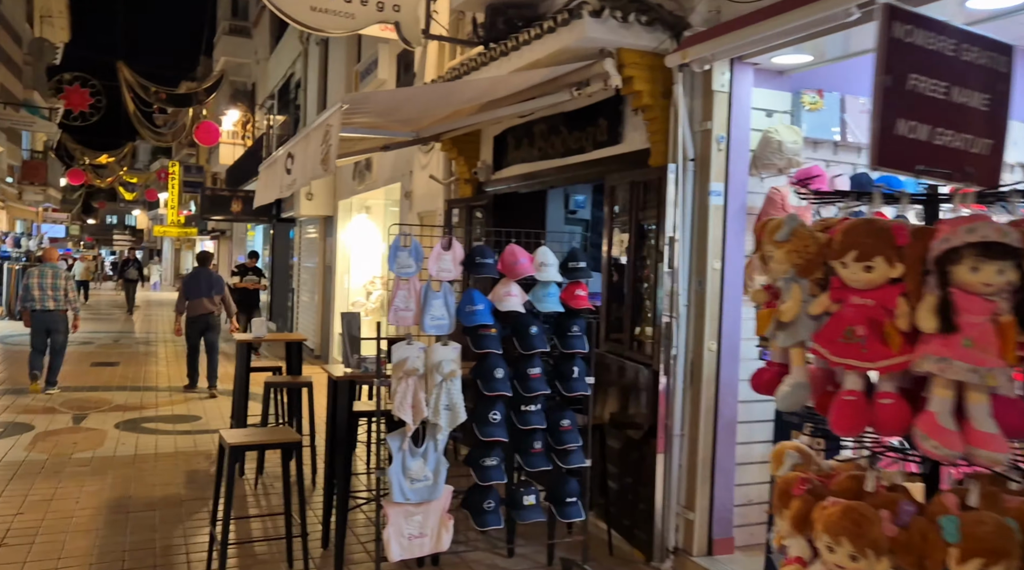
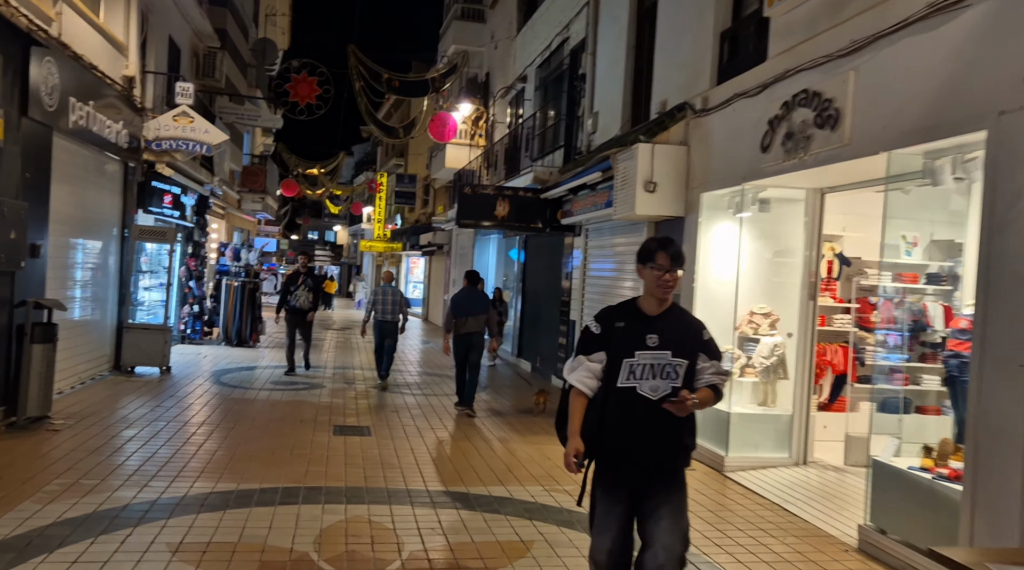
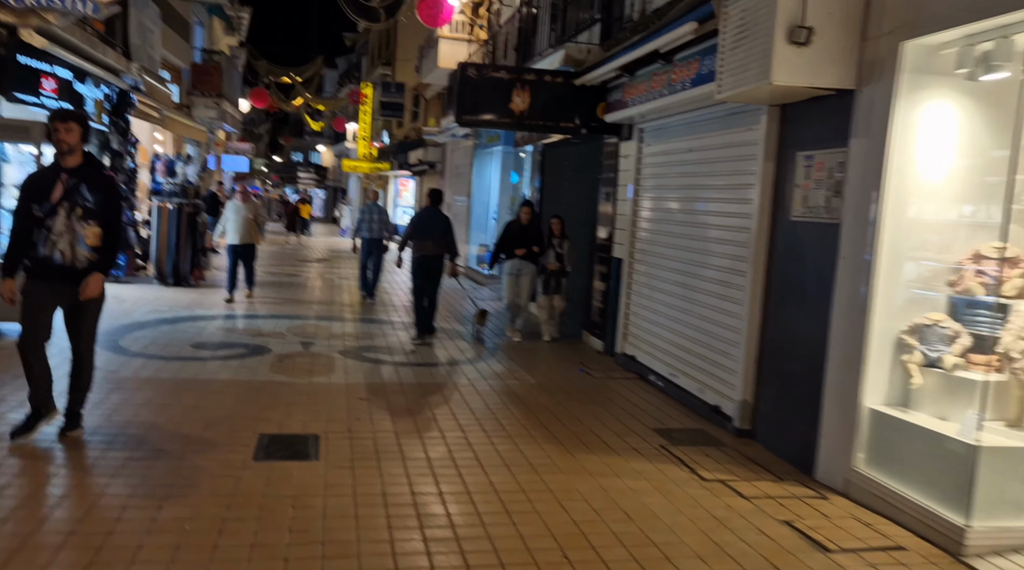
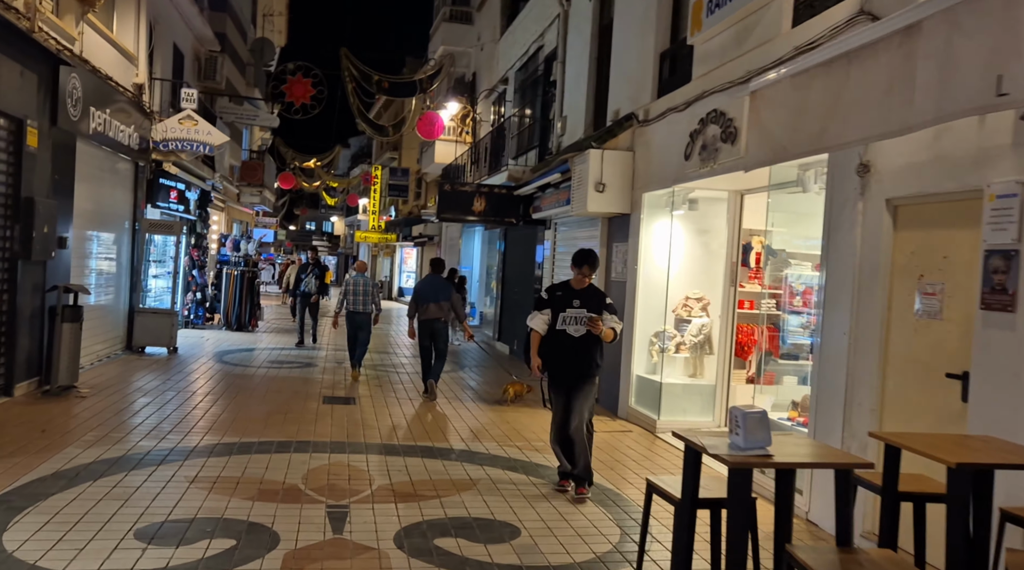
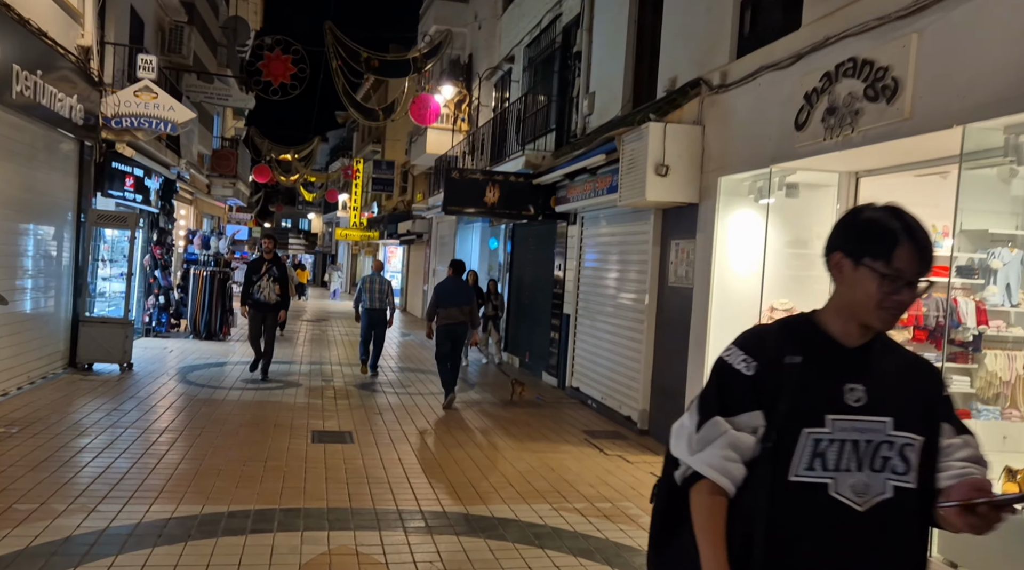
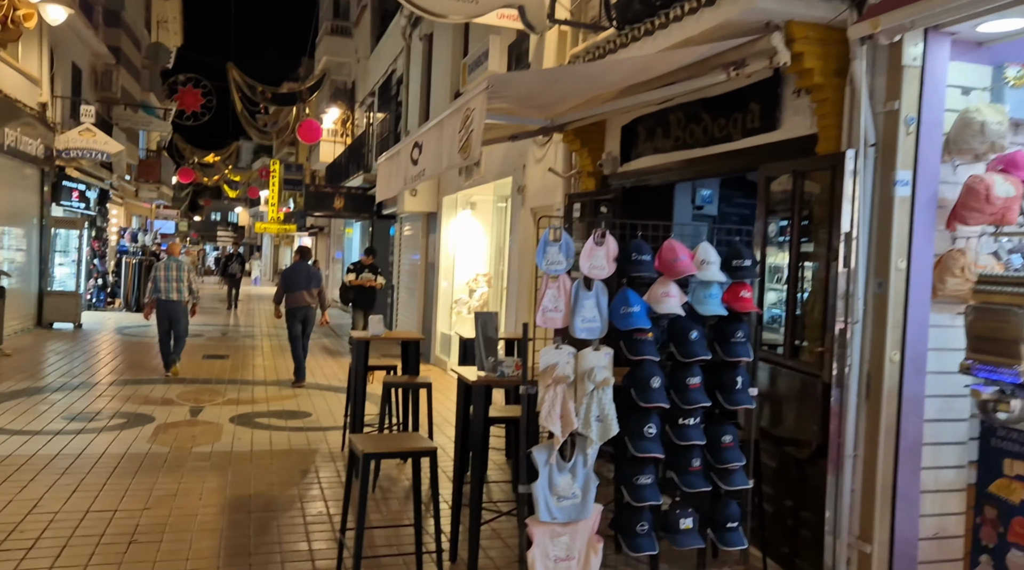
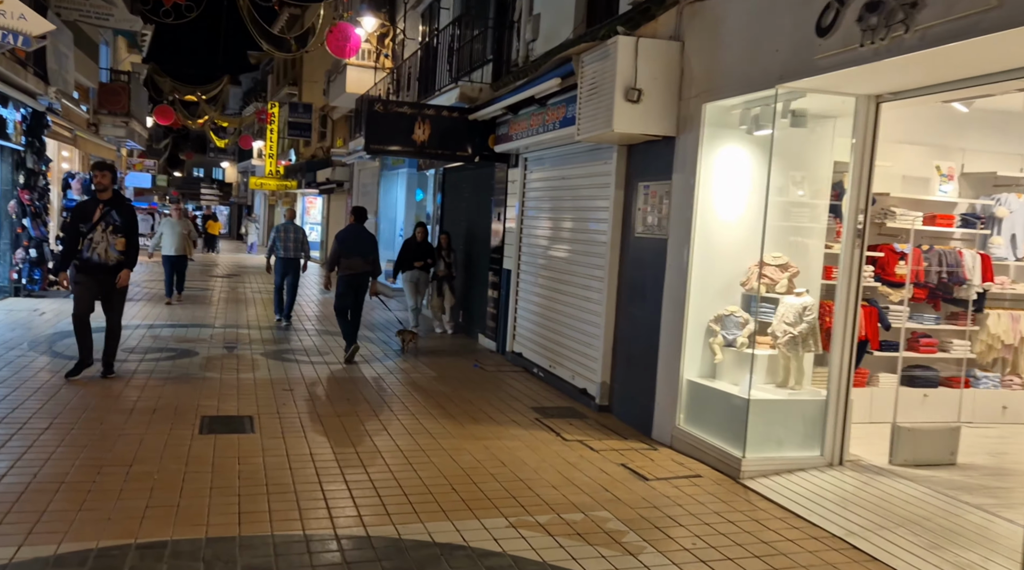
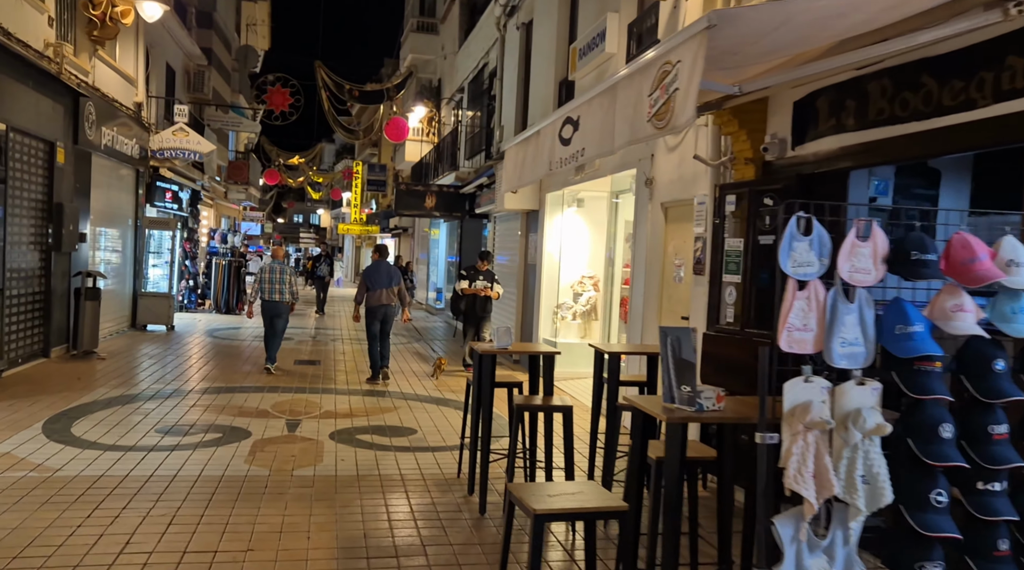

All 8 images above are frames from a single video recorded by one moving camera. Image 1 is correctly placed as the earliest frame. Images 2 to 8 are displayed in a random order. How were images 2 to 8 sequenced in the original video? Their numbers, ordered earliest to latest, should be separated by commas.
6, 8, 4, 2, 5, 7, 3
